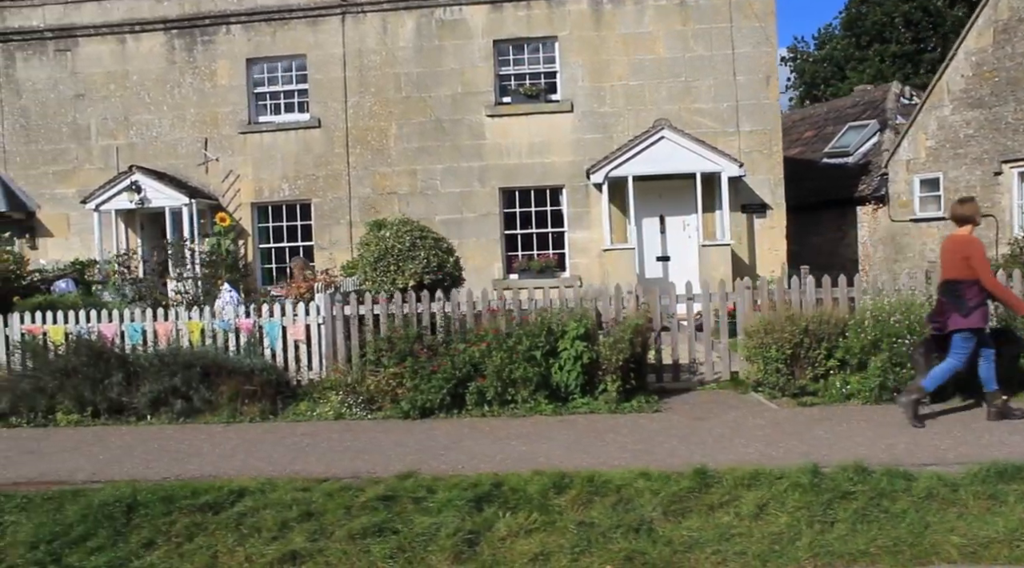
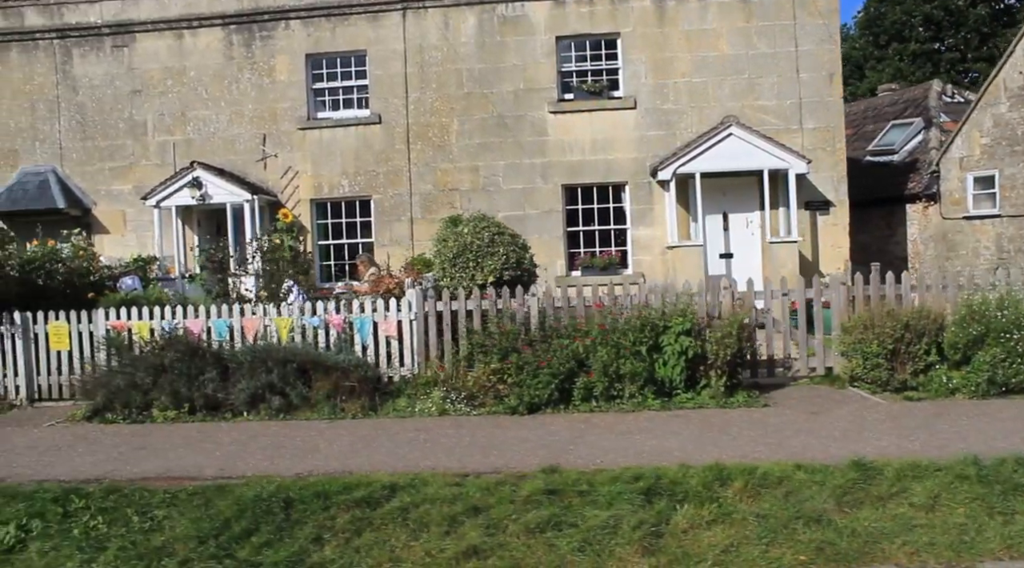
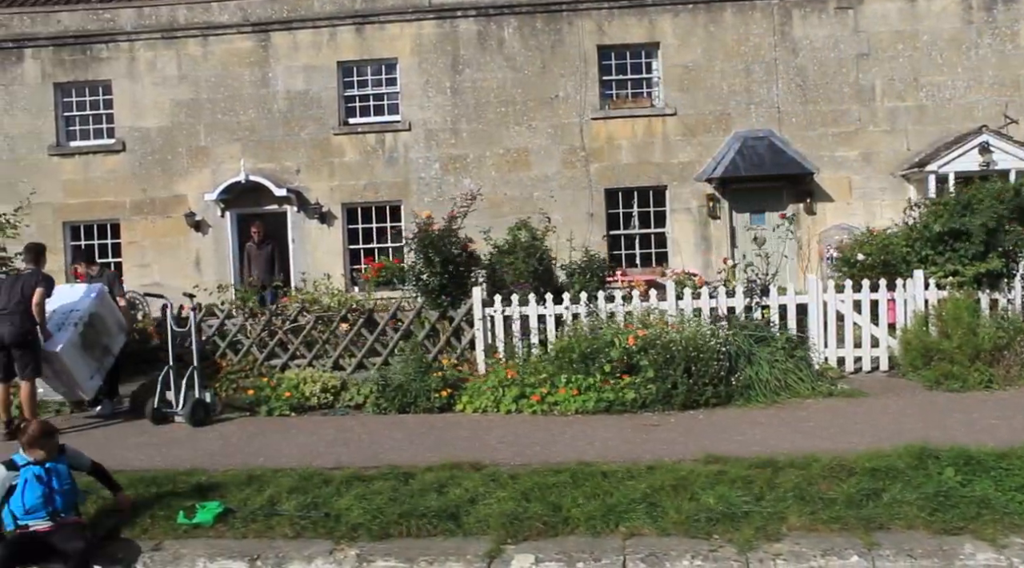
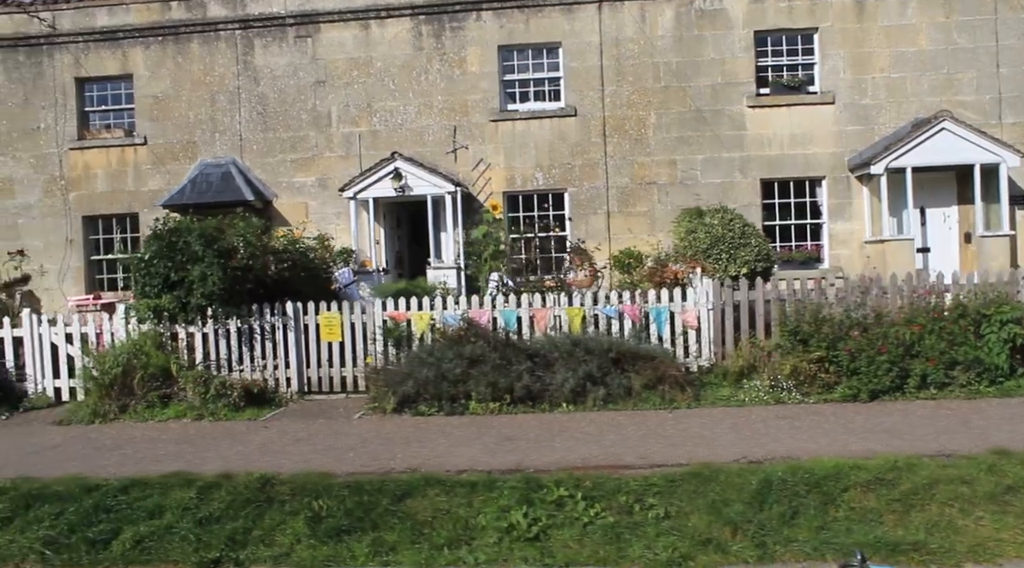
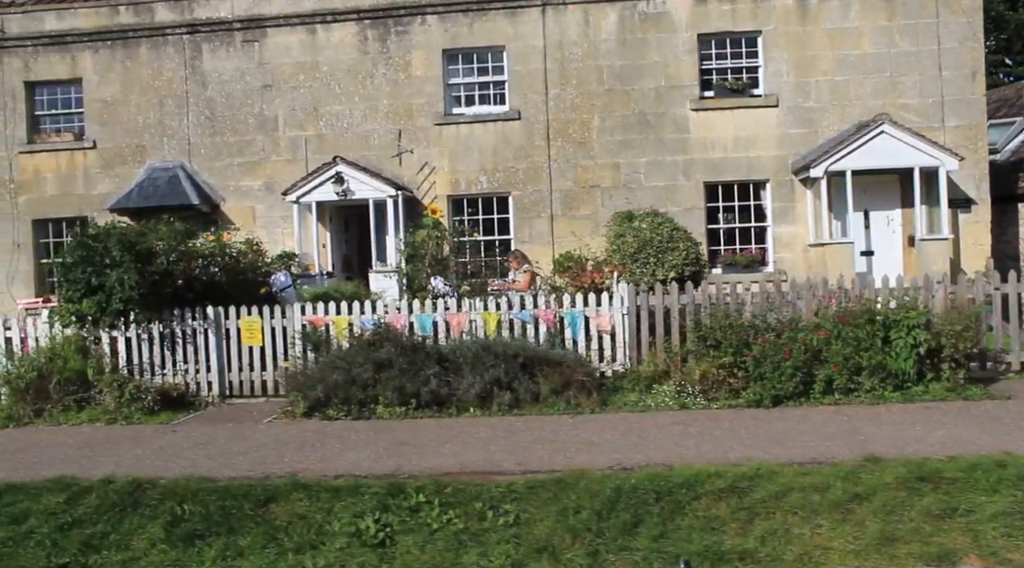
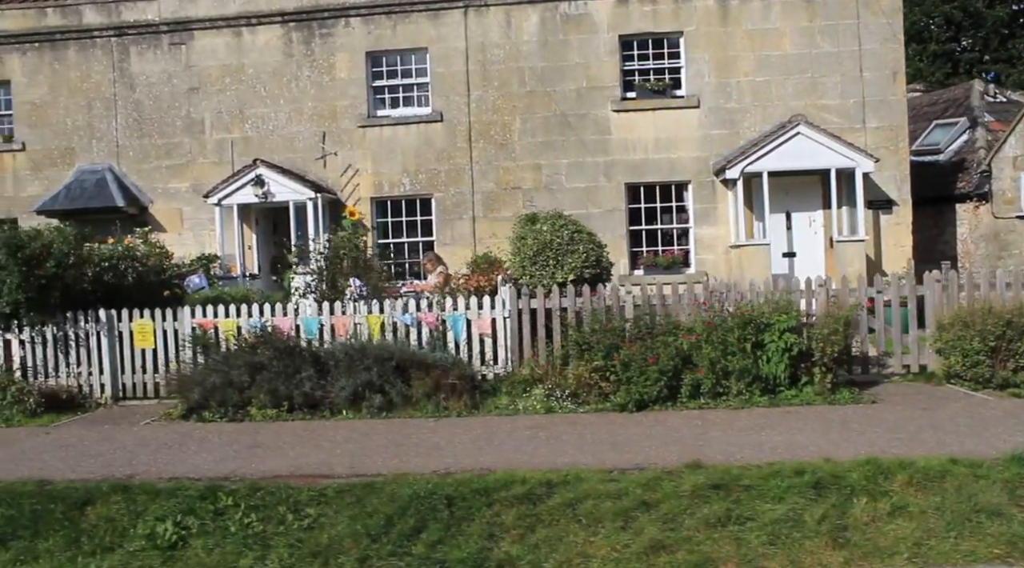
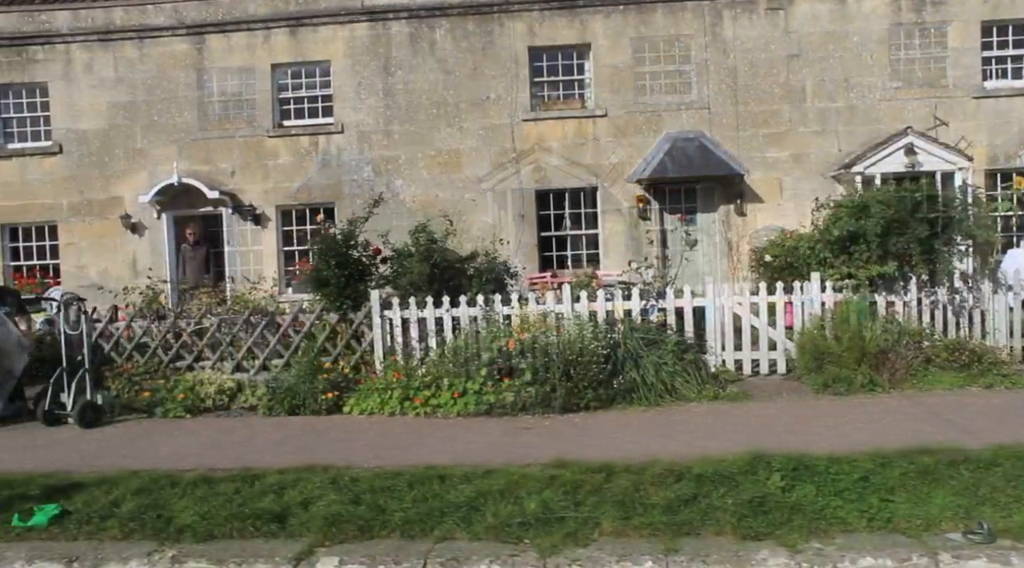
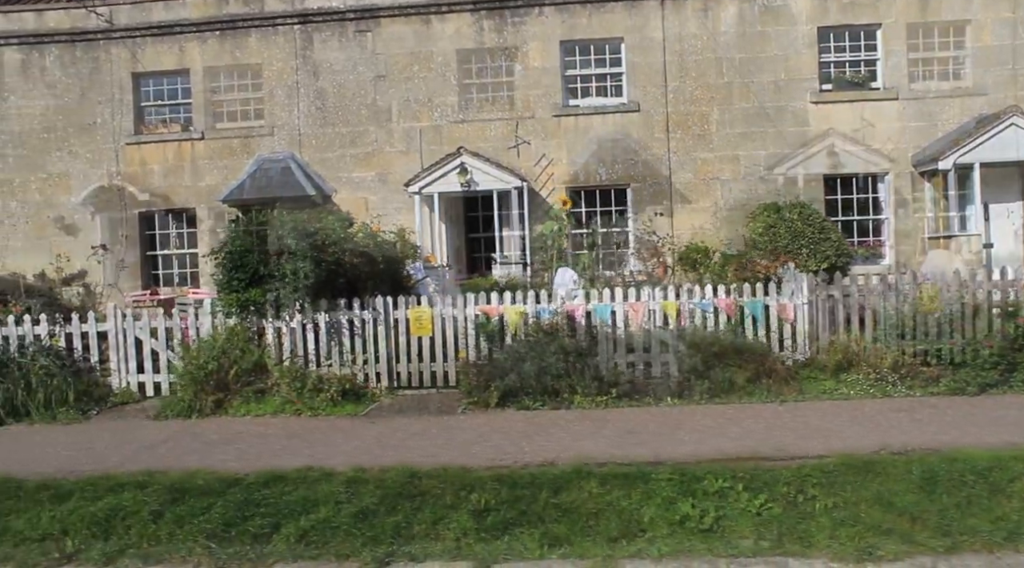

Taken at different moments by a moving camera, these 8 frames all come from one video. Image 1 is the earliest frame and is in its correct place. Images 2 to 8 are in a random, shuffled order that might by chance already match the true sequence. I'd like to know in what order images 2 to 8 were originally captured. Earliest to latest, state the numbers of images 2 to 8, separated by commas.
2, 6, 5, 4, 8, 7, 3
